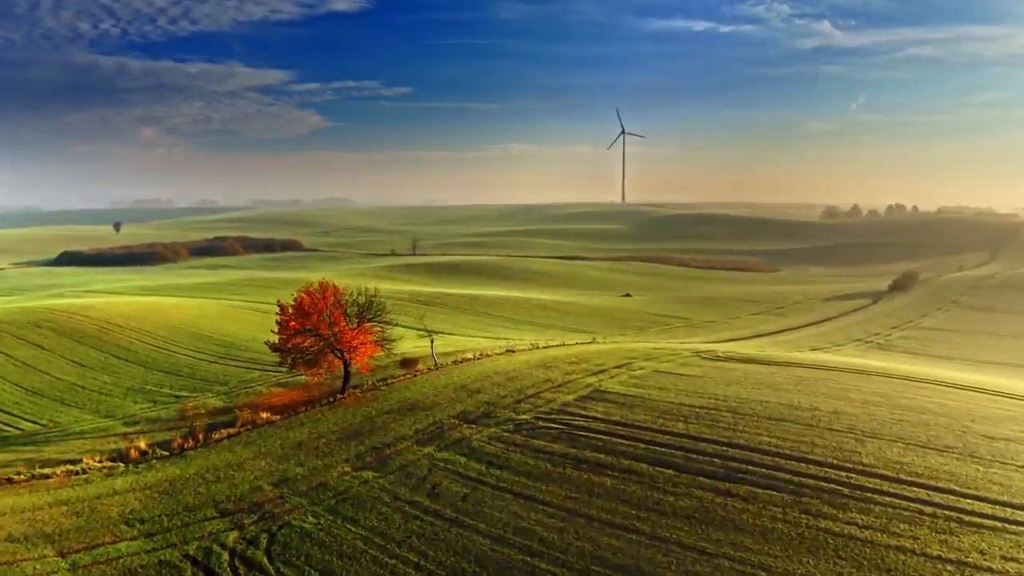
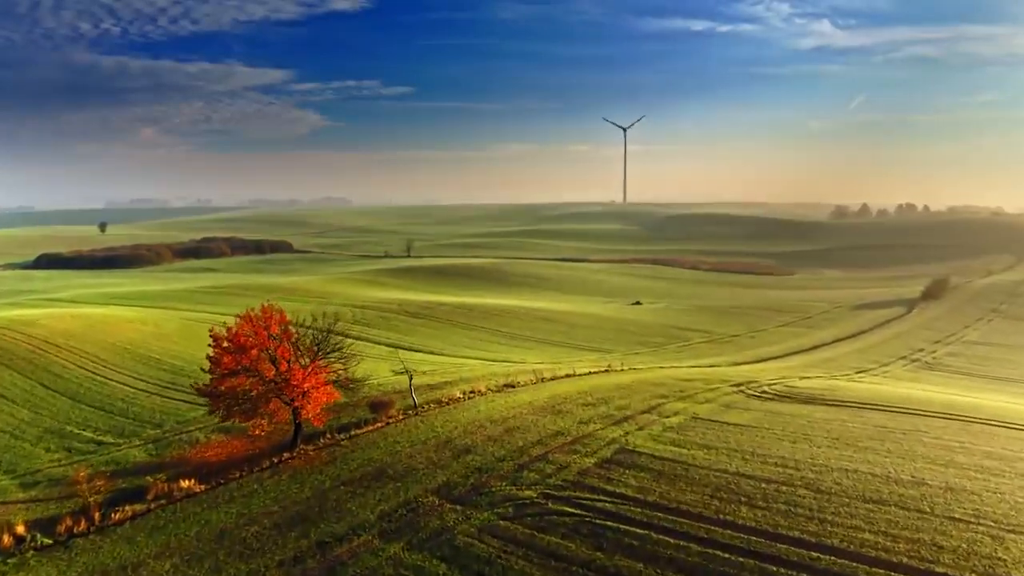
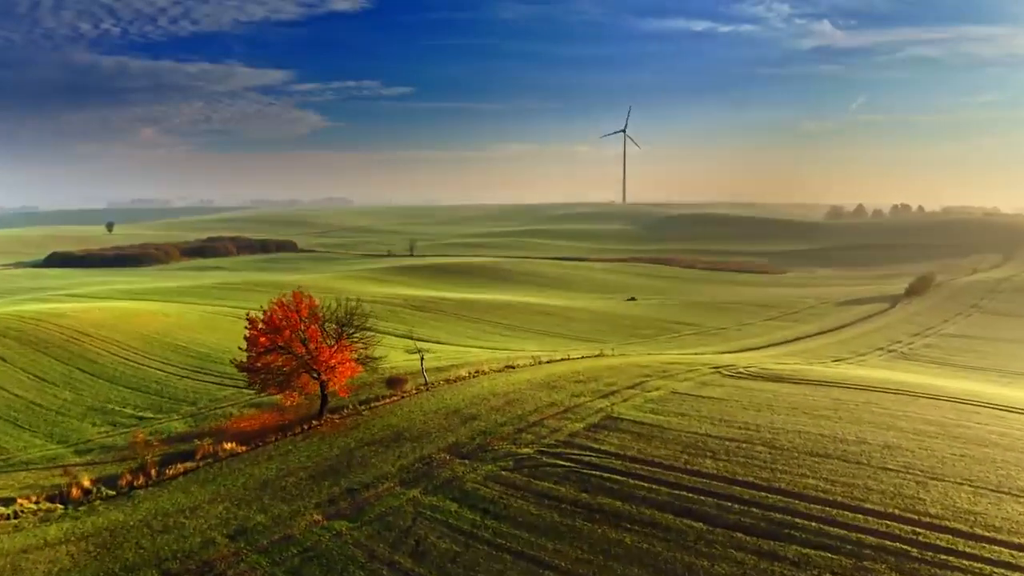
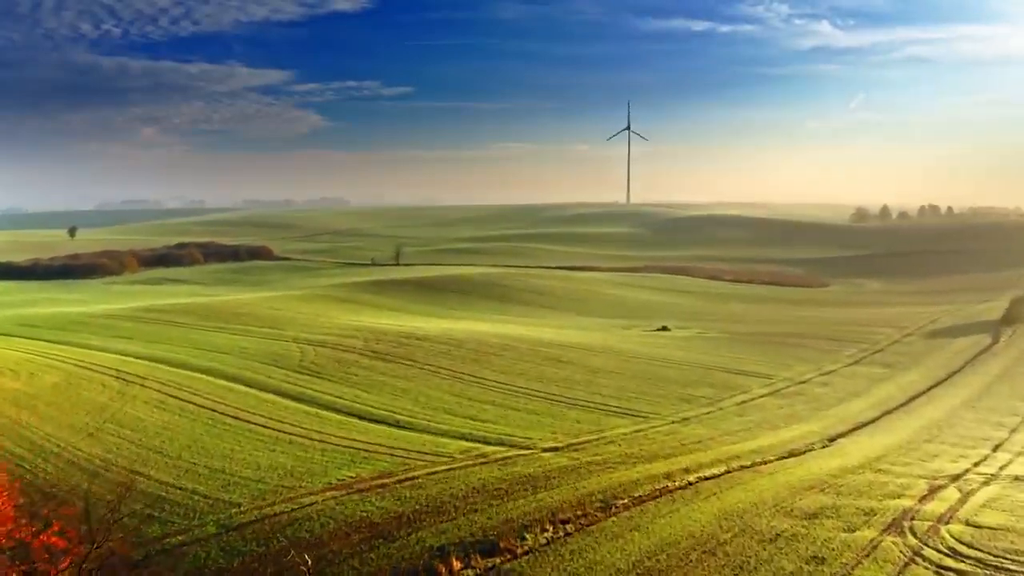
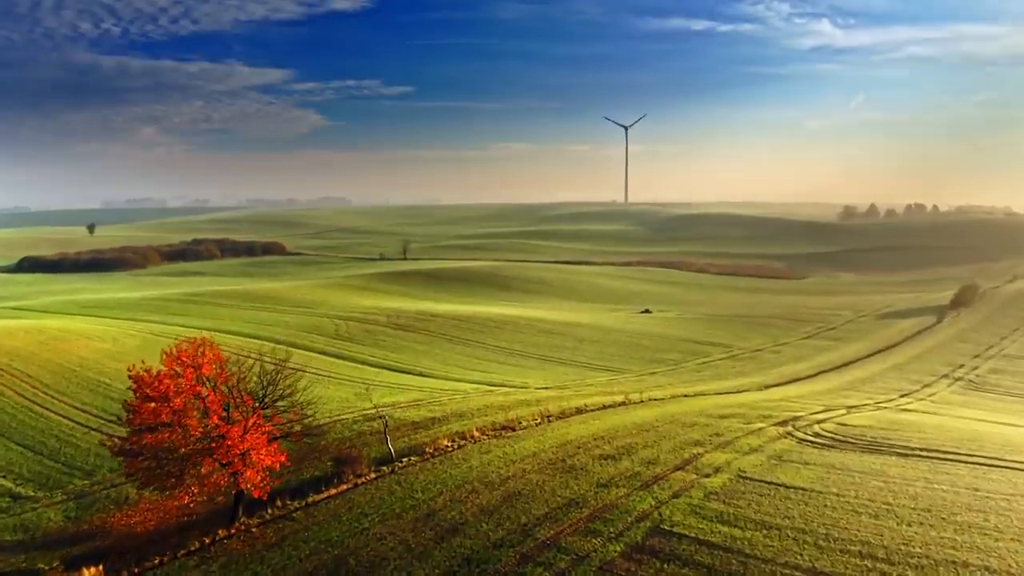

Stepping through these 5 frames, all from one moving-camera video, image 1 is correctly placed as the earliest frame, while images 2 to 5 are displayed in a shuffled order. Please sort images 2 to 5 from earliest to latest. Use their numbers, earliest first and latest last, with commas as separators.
3, 2, 5, 4
